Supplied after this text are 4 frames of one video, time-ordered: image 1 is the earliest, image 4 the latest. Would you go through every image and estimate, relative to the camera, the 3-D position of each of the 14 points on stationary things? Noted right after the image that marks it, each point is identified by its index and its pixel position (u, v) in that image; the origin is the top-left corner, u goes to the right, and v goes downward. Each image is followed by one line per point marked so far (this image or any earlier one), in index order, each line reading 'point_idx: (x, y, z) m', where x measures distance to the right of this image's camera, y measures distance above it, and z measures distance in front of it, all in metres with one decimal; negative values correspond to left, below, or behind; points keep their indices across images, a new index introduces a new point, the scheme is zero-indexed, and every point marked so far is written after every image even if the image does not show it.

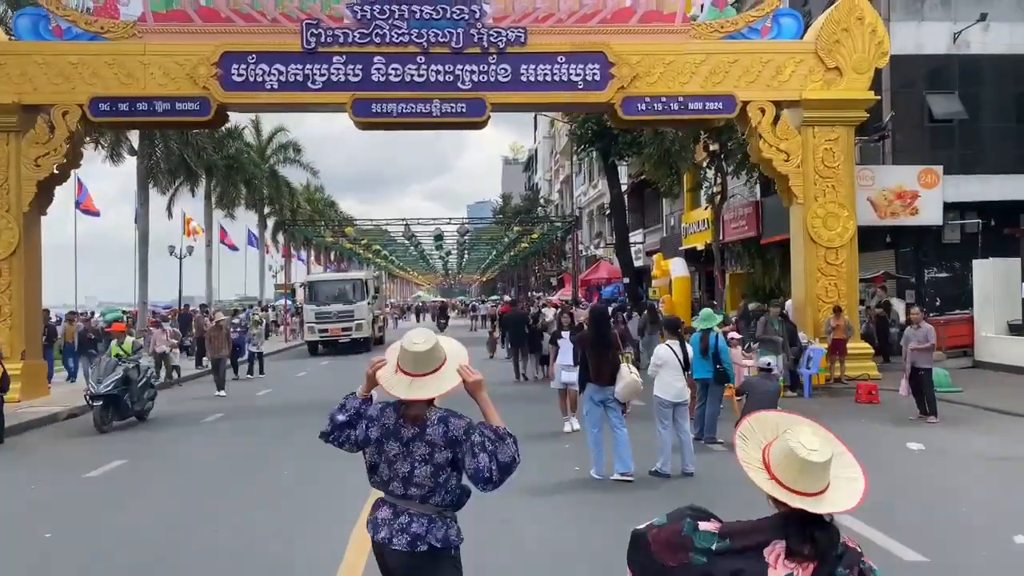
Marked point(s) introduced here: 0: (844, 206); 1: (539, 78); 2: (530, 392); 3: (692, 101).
0: (+6.3, +1.6, +17.1) m
1: (+0.5, +3.9, +16.7) m
2: (+0.2, -2.1, +17.6) m
3: (+3.4, +3.5, +16.9) m
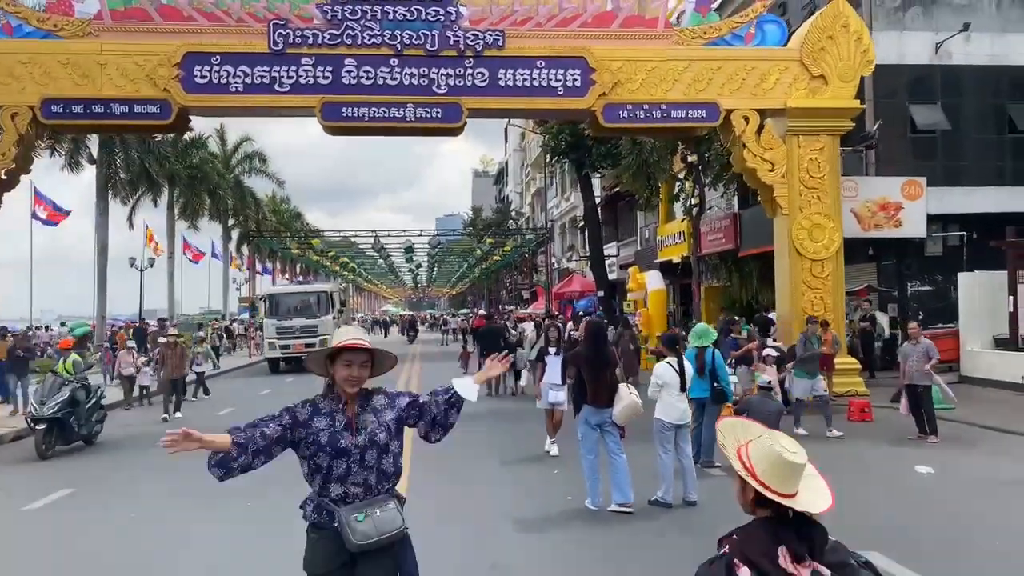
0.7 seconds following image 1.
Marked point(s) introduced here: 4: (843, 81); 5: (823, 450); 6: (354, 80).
0: (+5.8, +1.3, +16.6) m
1: (+0.1, +3.6, +16.1) m
2: (-0.2, -2.4, +16.9) m
3: (+3.0, +3.2, +16.4) m
4: (+6.1, +3.8, +16.8) m
5: (+4.0, -2.1, +11.7) m
6: (-2.8, +3.6, +15.8) m
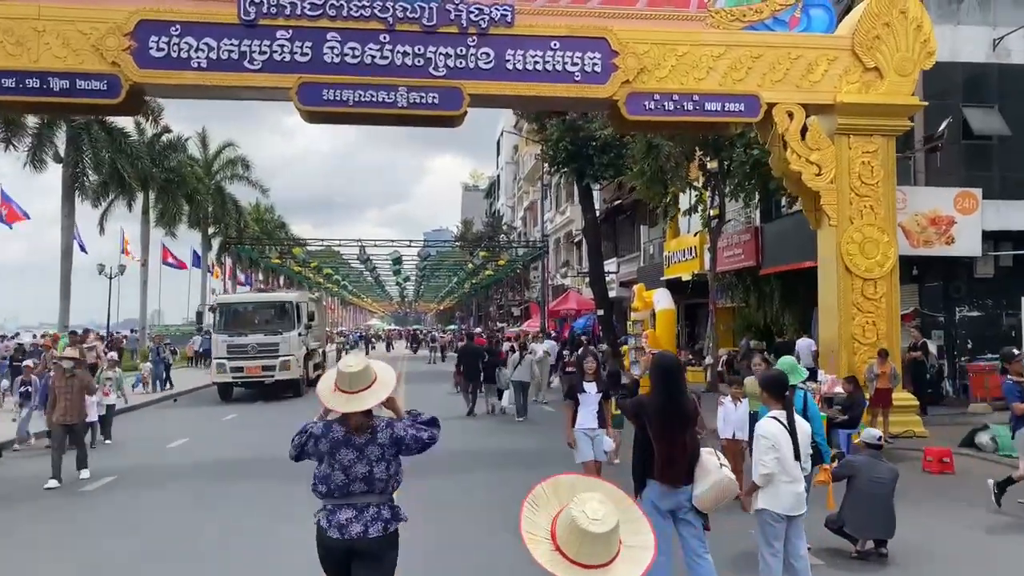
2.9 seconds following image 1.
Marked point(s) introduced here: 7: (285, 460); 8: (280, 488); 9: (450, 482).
0: (+5.9, +0.9, +14.4) m
1: (+0.2, +3.4, +13.9) m
2: (-0.2, -2.6, +14.5) m
3: (+3.1, +2.9, +14.2) m
4: (+6.2, +3.4, +14.6) m
5: (+4.1, -2.3, +9.4) m
6: (-2.6, +3.4, +13.5) m
7: (-3.3, -2.5, +13.2) m
8: (-2.9, -2.5, +11.2) m
9: (-0.8, -2.6, +12.1) m
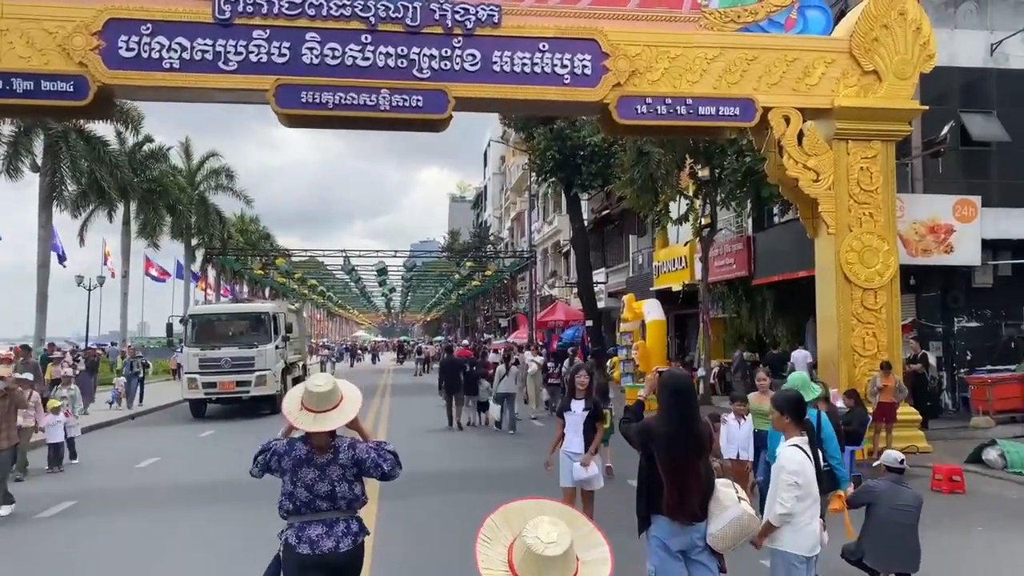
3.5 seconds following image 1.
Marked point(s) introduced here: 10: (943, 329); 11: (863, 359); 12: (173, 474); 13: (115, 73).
0: (+5.7, +0.8, +14.0) m
1: (0.0, +3.2, +13.3) m
2: (-0.4, -2.8, +13.9) m
3: (+2.9, +2.8, +13.7) m
4: (+6.0, +3.3, +14.2) m
5: (+4.0, -2.4, +8.9) m
6: (-2.8, +3.3, +13.0) m
7: (-3.5, -2.7, +12.5) m
8: (-3.0, -2.6, +10.5) m
9: (-1.0, -2.7, +11.5) m
10: (+8.4, -0.8, +17.7) m
11: (+5.3, -1.1, +13.8) m
12: (-4.8, -2.6, +12.8) m
13: (-5.5, +3.0, +12.6) m
